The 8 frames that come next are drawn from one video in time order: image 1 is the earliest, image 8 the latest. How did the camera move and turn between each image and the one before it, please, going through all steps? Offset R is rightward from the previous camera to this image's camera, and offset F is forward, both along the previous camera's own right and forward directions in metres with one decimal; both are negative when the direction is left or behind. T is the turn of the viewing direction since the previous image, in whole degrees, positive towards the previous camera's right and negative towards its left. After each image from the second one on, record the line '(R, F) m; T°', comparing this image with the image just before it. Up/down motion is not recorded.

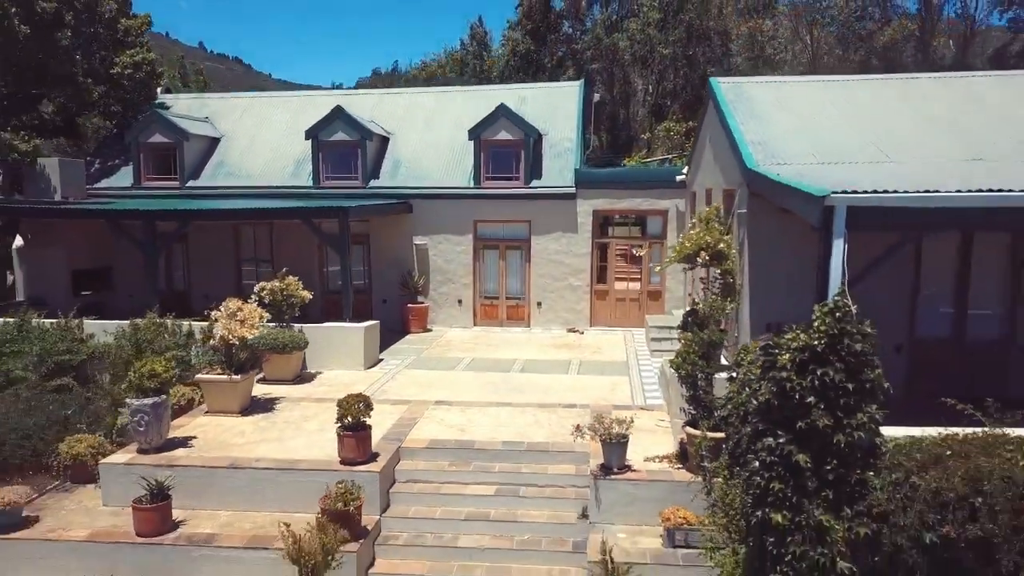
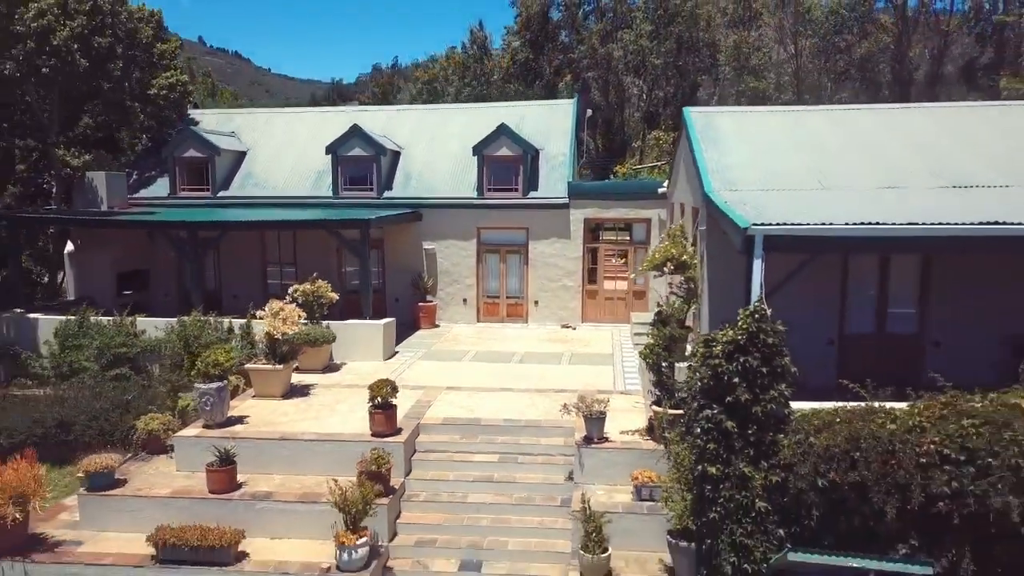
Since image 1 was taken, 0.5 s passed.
(0.0, -1.8) m; 0°
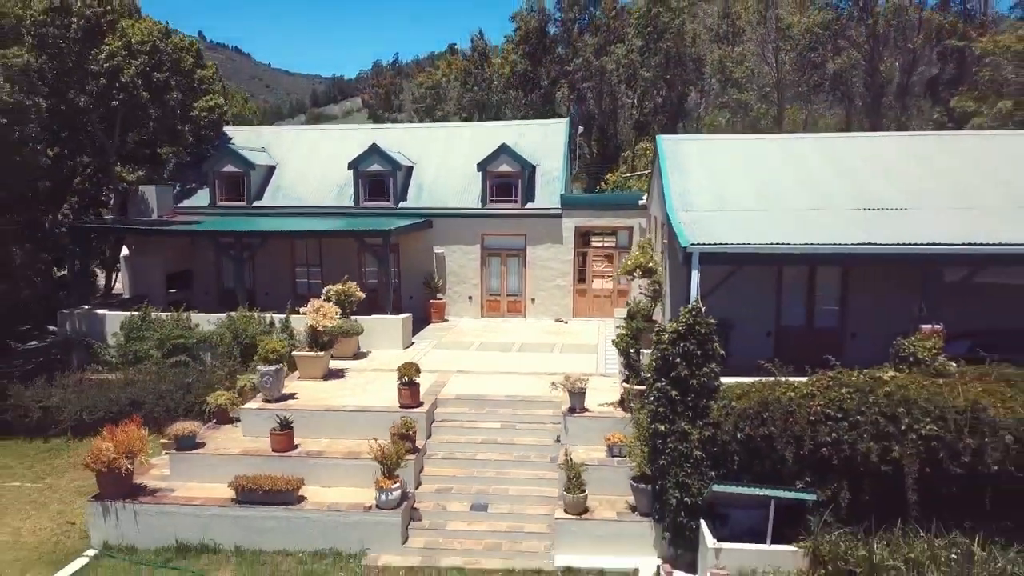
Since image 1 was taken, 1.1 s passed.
(0.0, -2.5) m; 0°
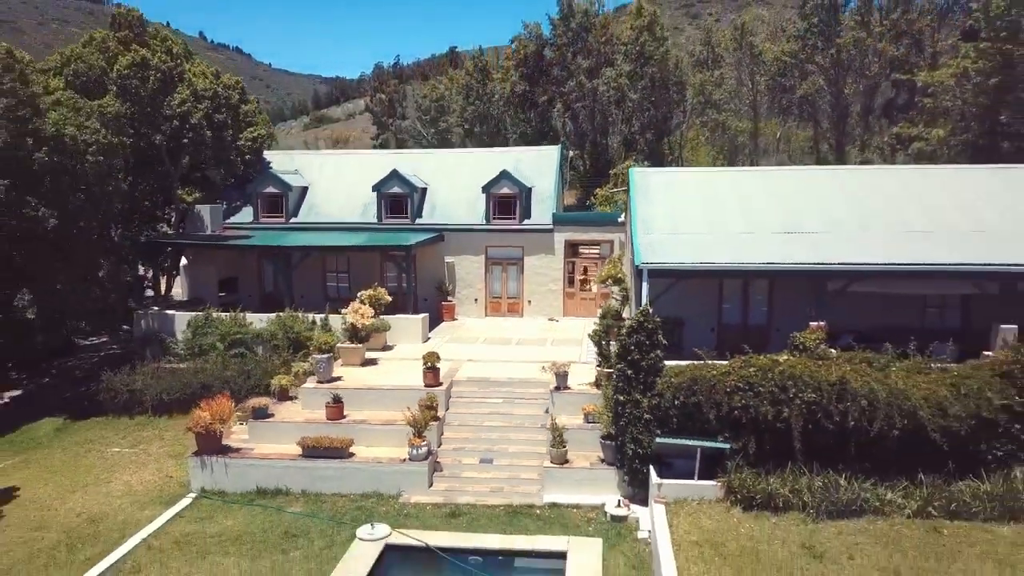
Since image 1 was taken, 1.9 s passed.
(0.0, -3.6) m; 0°
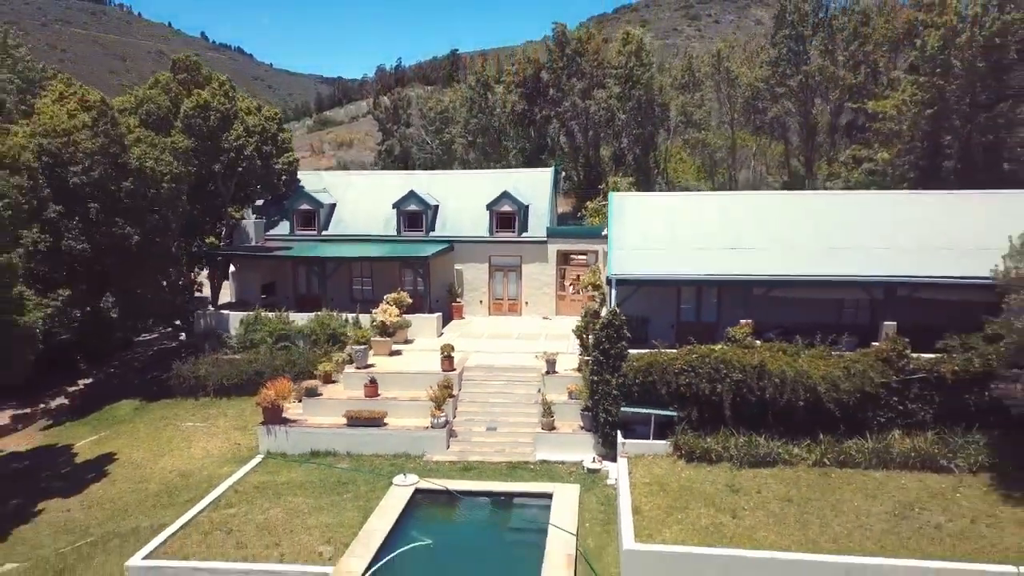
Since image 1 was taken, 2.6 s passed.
(0.0, -4.0) m; 0°
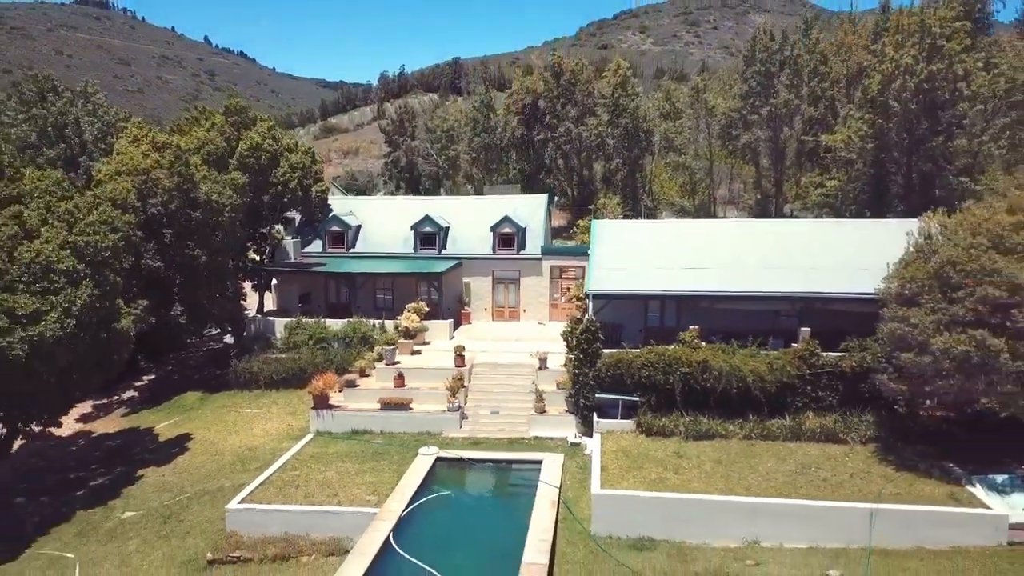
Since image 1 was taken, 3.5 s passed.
(0.0, -4.8) m; 0°
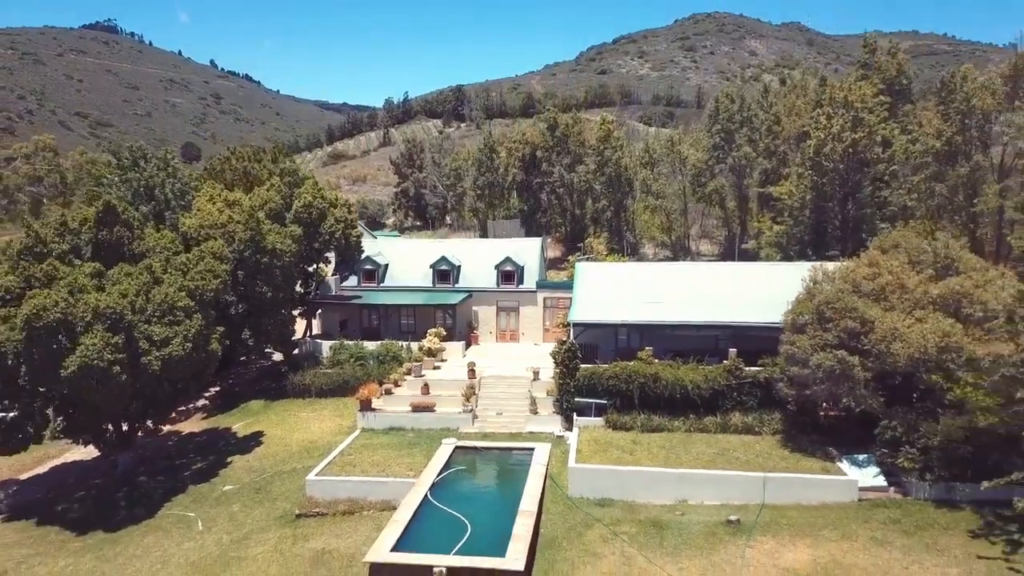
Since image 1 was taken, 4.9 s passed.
(0.0, -7.3) m; 0°
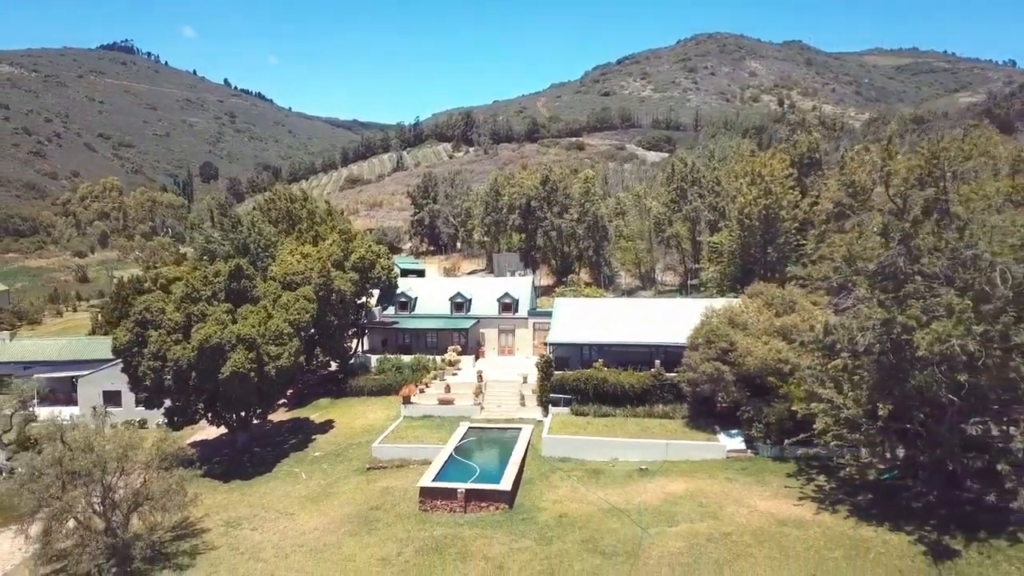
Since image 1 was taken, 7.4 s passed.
(+0.7, -13.6) m; -1°
